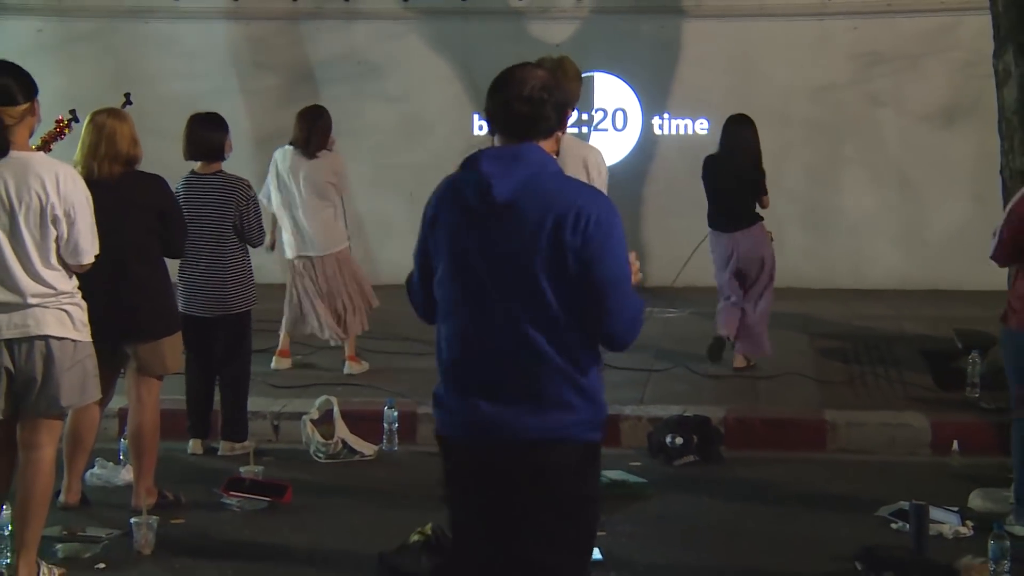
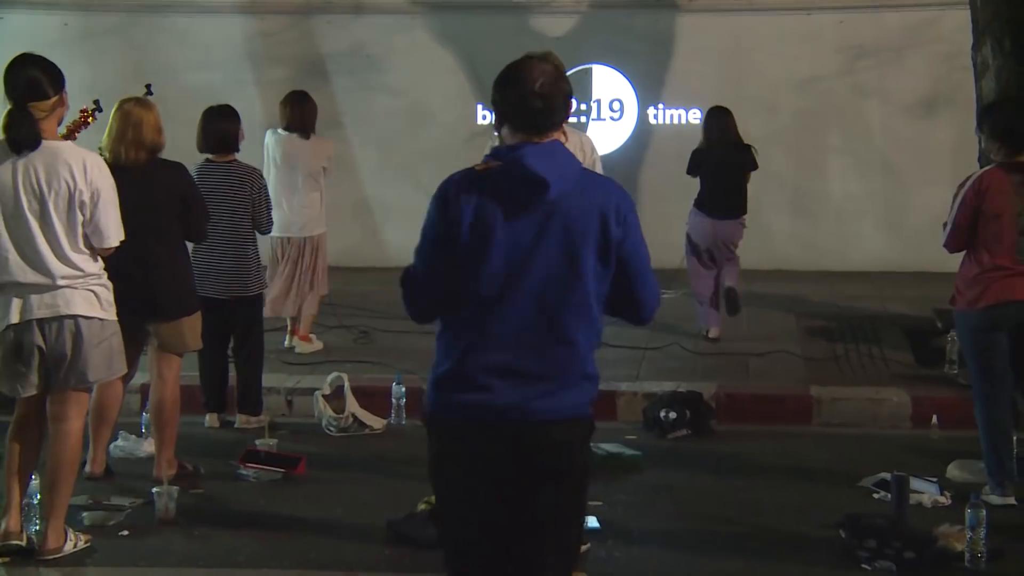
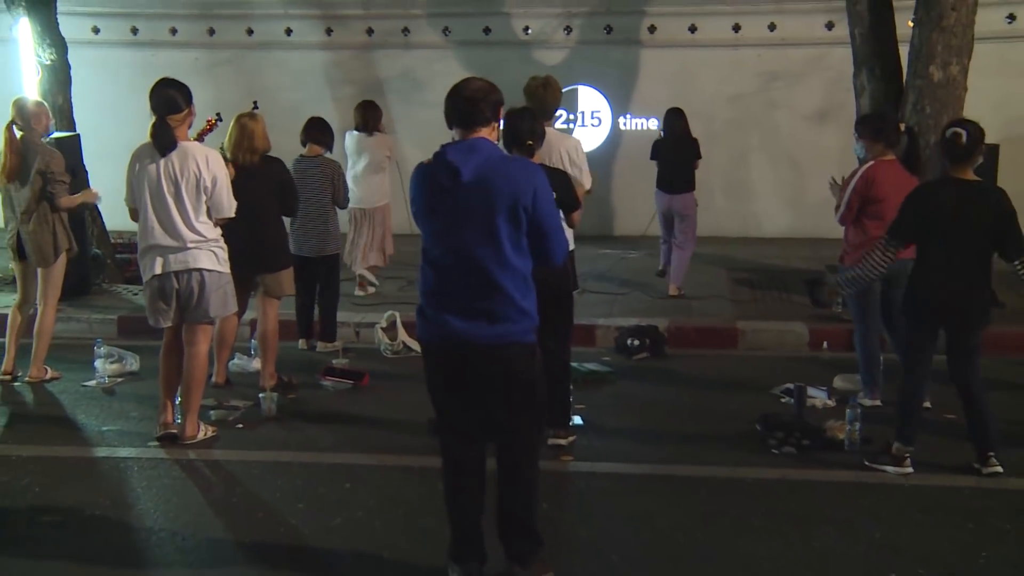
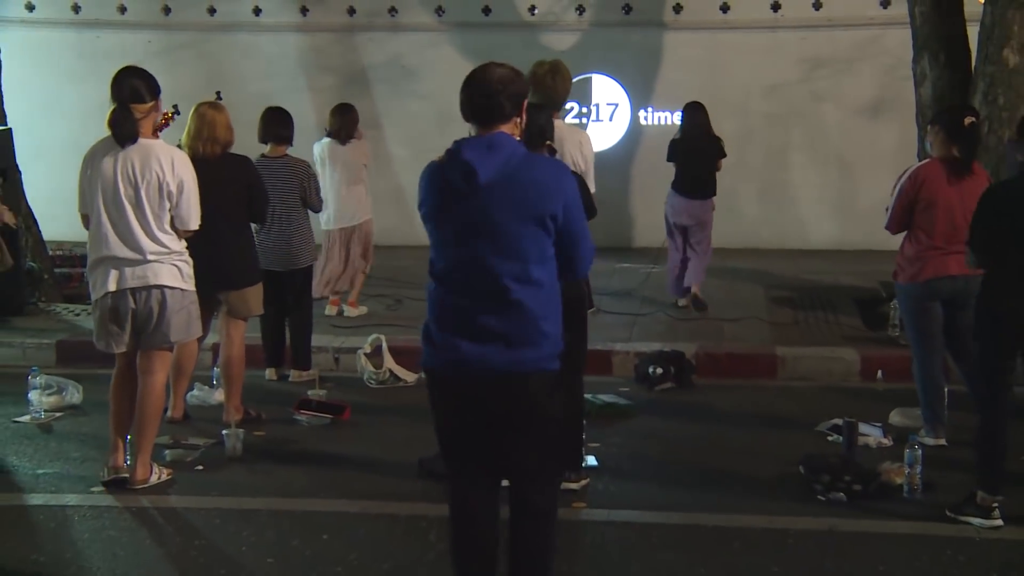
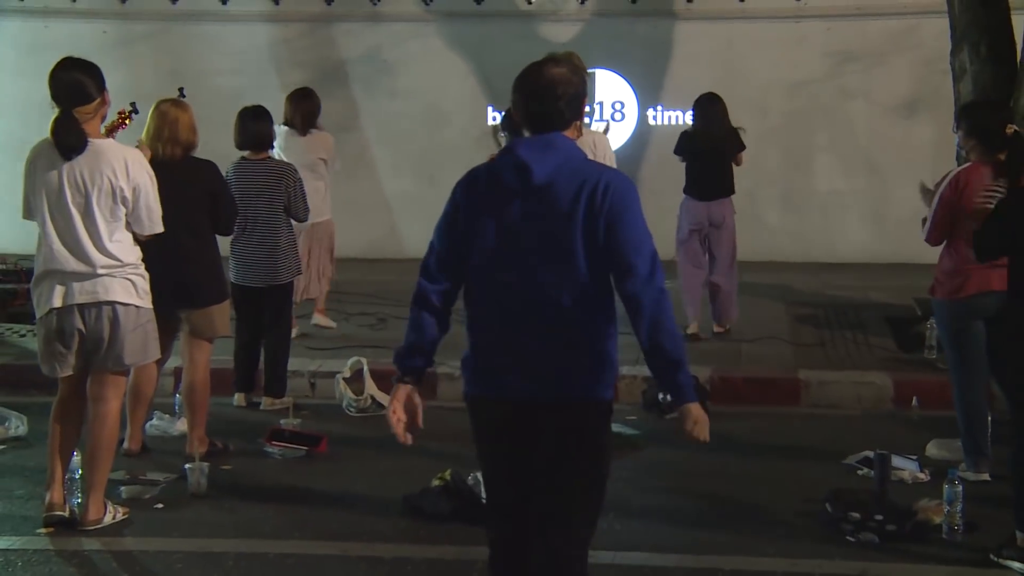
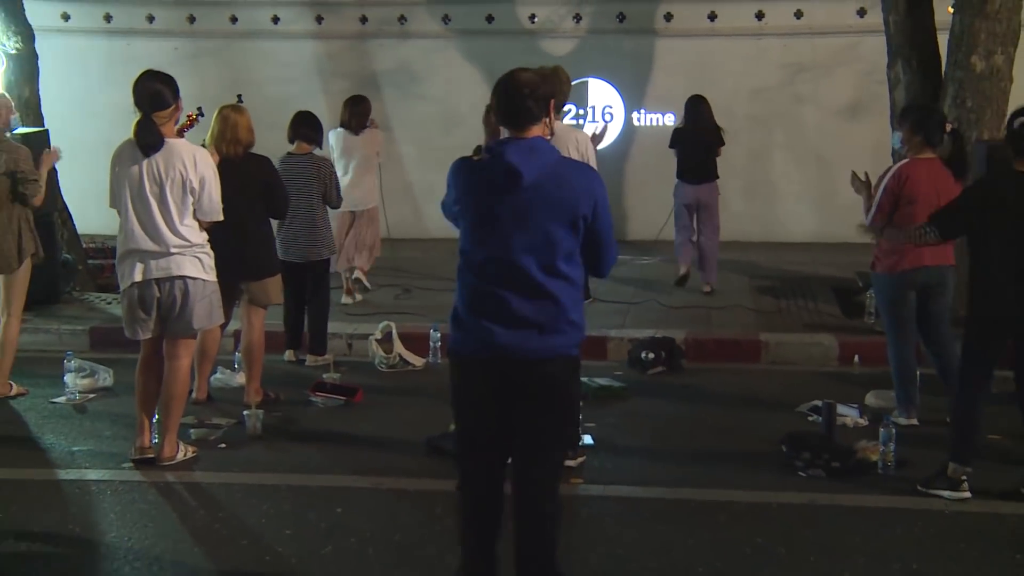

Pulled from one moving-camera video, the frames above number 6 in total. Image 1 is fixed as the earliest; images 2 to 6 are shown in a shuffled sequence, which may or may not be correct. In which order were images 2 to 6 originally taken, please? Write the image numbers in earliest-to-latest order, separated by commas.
2, 5, 4, 6, 3
